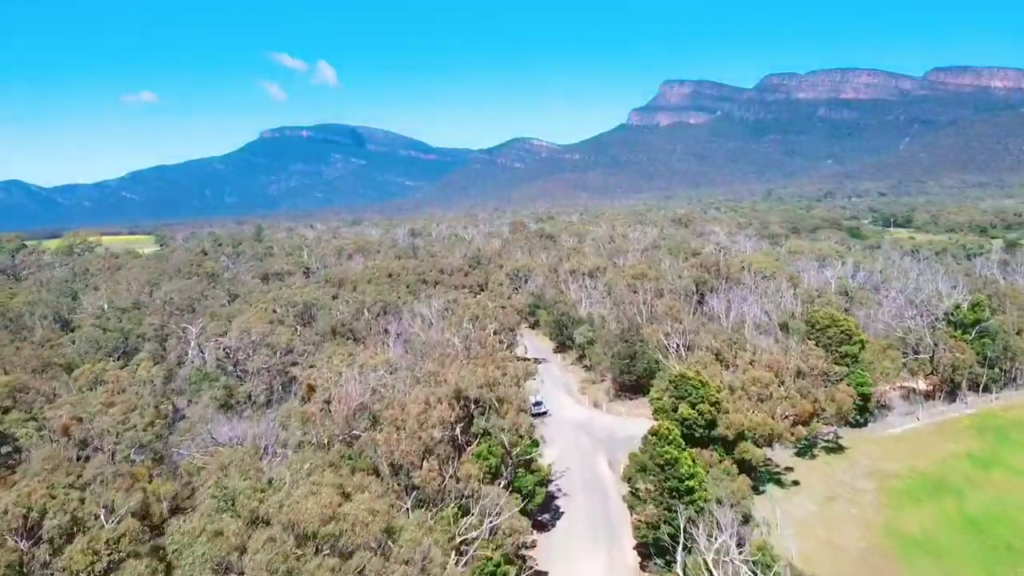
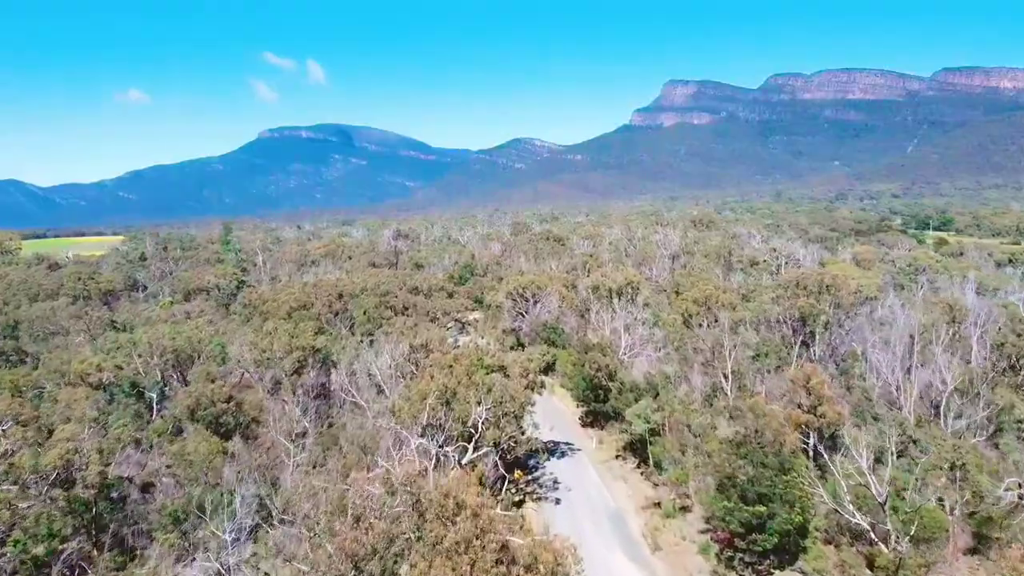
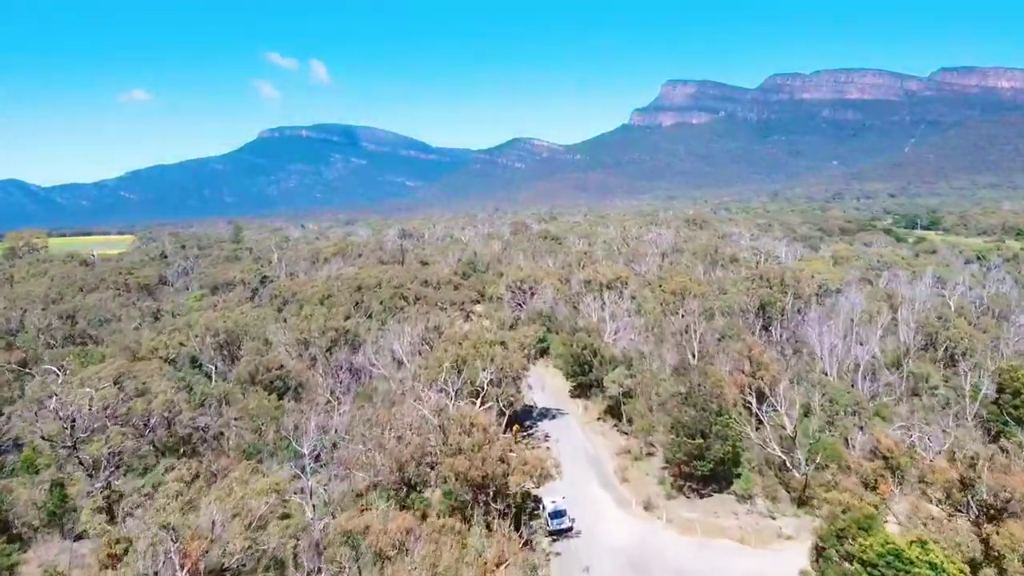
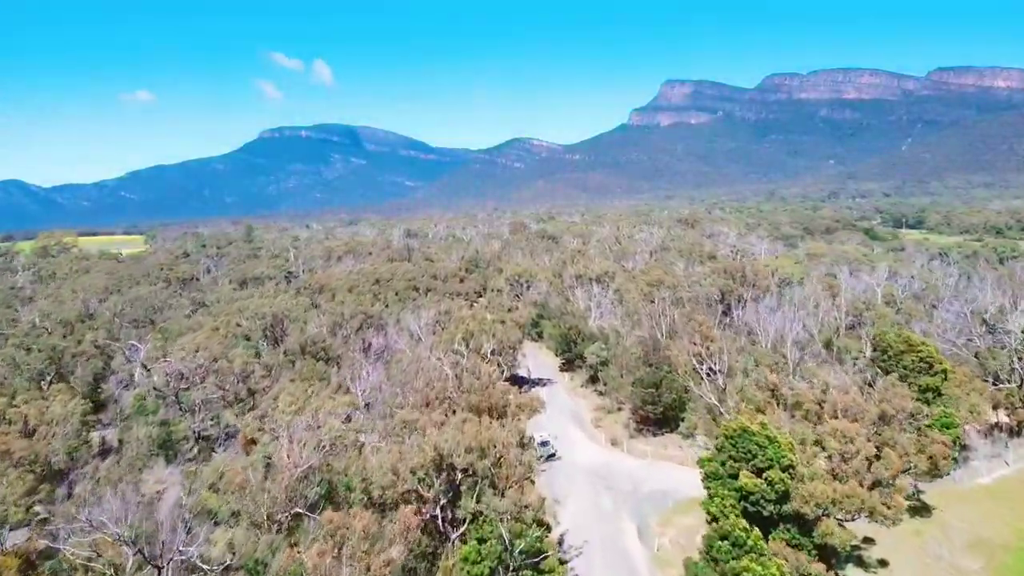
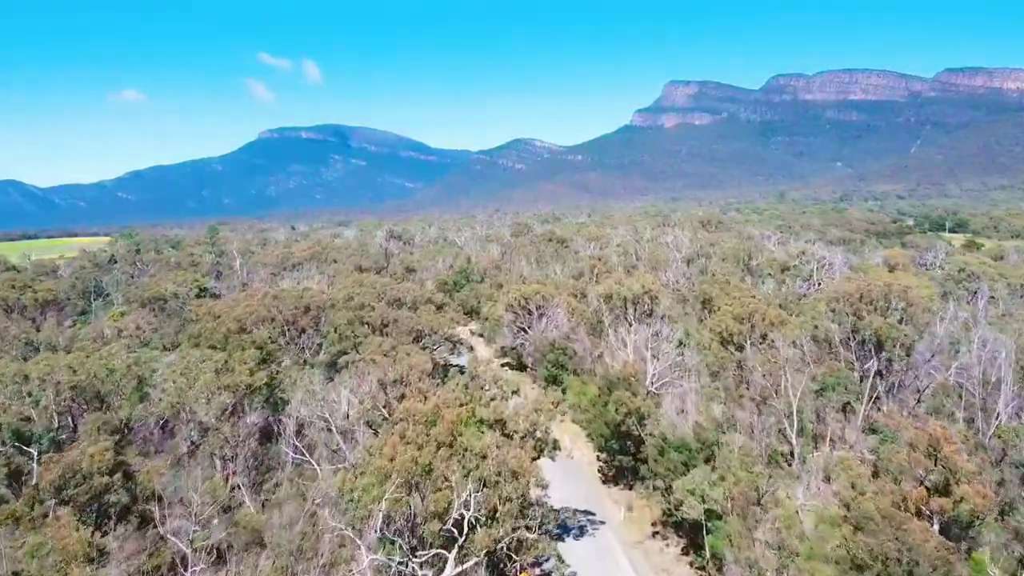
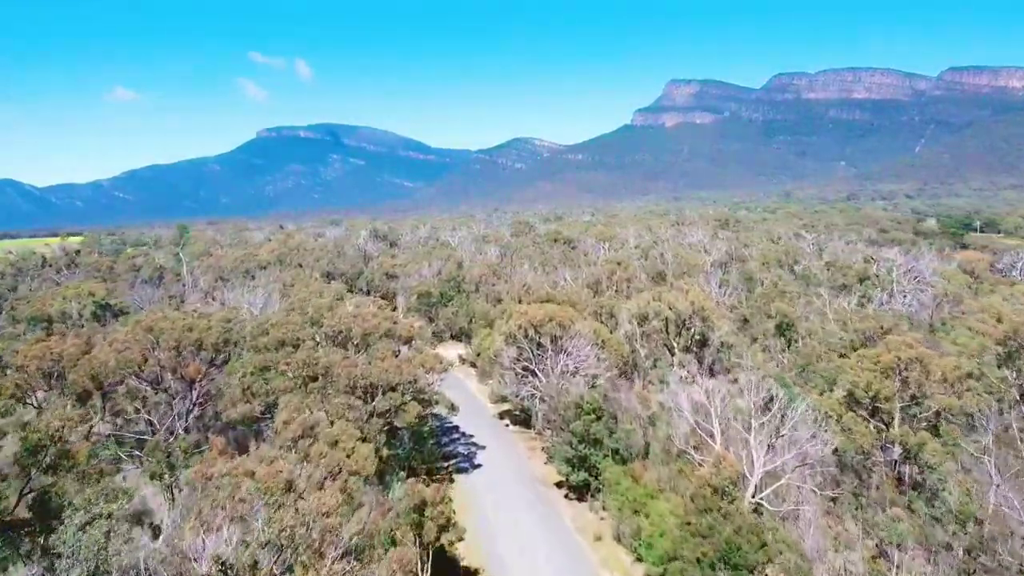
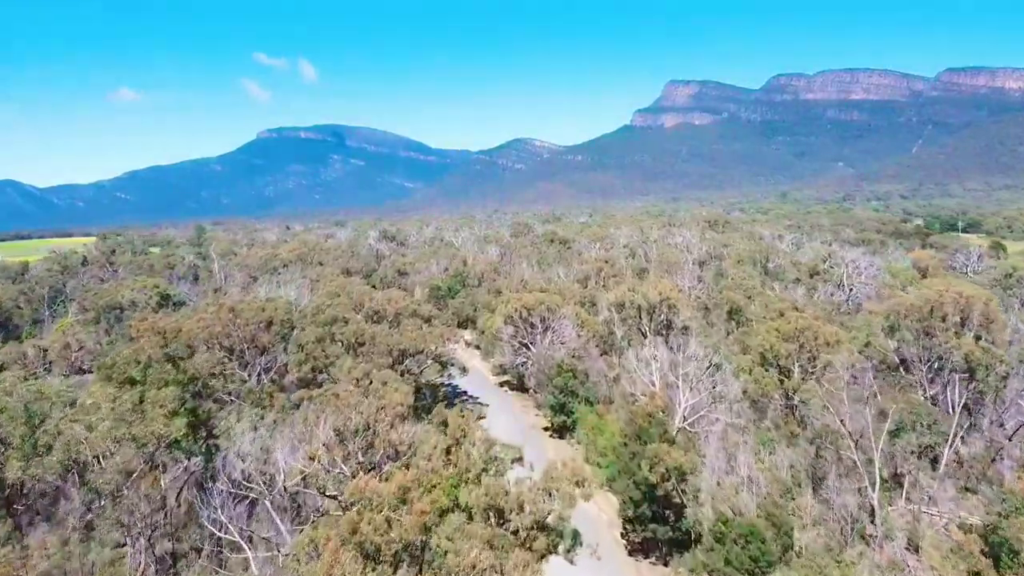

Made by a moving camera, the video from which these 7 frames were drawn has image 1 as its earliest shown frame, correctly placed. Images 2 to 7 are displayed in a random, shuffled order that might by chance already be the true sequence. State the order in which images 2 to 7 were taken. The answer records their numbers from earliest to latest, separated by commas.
4, 3, 2, 5, 7, 6
